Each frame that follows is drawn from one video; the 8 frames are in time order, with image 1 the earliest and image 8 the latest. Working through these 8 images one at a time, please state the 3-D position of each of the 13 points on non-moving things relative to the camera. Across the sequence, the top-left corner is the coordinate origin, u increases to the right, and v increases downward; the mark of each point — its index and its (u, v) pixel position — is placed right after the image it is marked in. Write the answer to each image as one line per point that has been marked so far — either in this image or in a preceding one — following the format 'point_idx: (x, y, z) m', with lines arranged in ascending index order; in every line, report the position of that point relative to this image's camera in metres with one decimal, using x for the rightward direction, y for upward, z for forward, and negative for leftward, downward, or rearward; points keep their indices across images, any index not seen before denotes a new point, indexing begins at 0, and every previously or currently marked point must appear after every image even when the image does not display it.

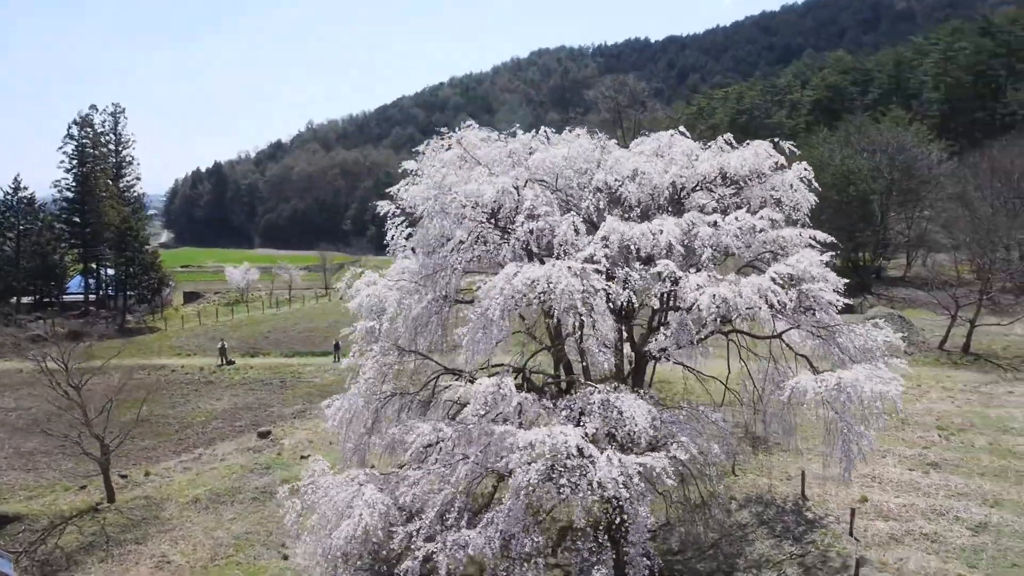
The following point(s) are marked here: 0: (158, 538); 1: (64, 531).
0: (-6.5, -4.6, +13.7) m
1: (-8.2, -4.5, +13.9) m
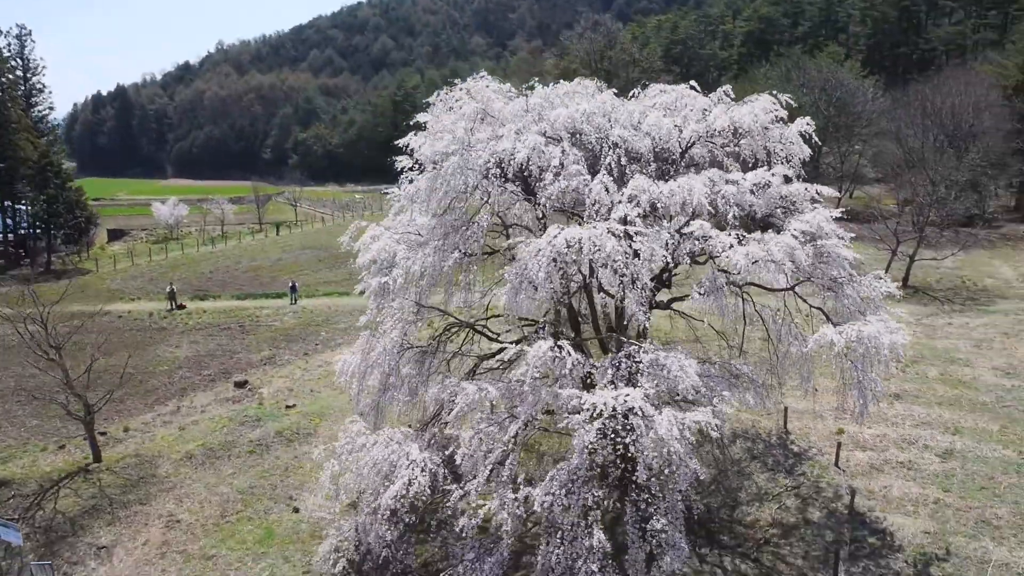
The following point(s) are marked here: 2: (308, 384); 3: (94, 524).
0: (-6.3, -3.8, +13.5) m
1: (-8.1, -3.8, +13.5) m
2: (-5.4, -2.5, +19.5) m
3: (-7.0, -4.0, +12.6) m
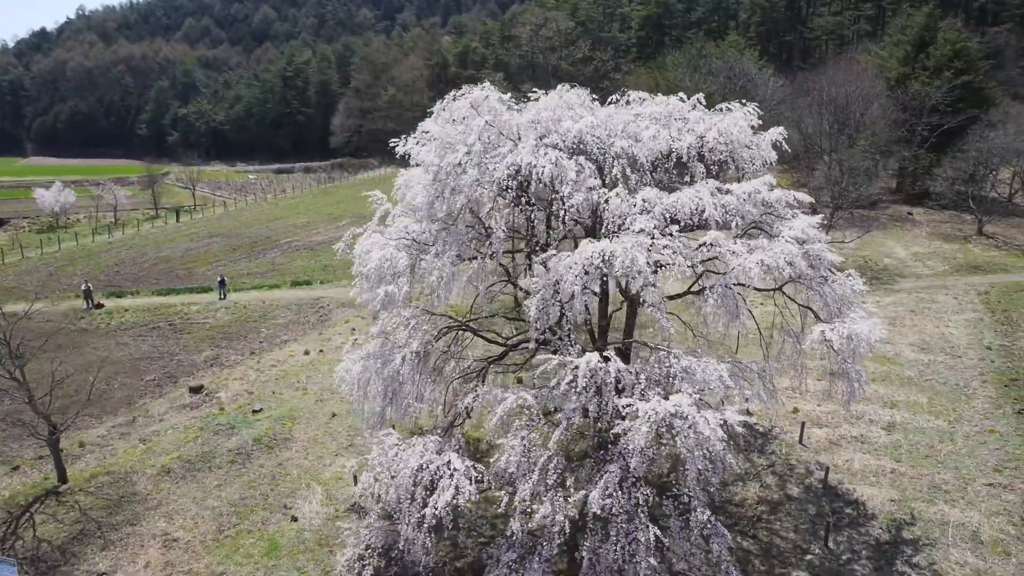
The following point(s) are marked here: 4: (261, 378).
0: (-6.3, -4.0, +13.1) m
1: (-8.1, -4.0, +12.8) m
2: (-6.3, -2.5, +19.1) m
3: (-6.8, -4.3, +12.0) m
4: (-6.6, -2.4, +19.7) m
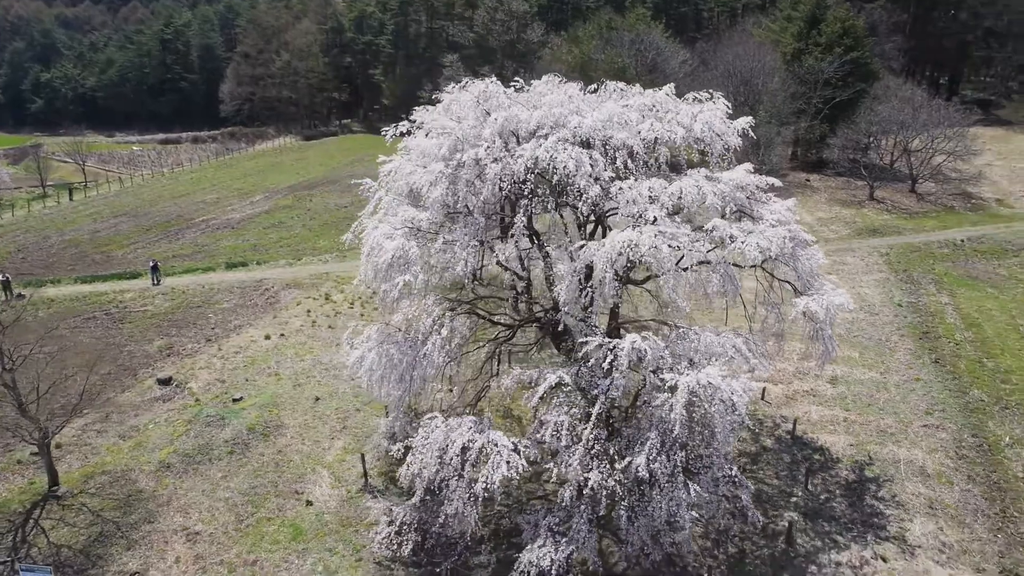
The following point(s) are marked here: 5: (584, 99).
0: (-6.1, -3.9, +13.1) m
1: (-7.8, -4.0, +12.6) m
2: (-7.0, -2.2, +19.0) m
3: (-6.4, -4.3, +12.0) m
4: (-7.4, -2.0, +19.5) m
5: (+1.4, +3.4, +13.4) m
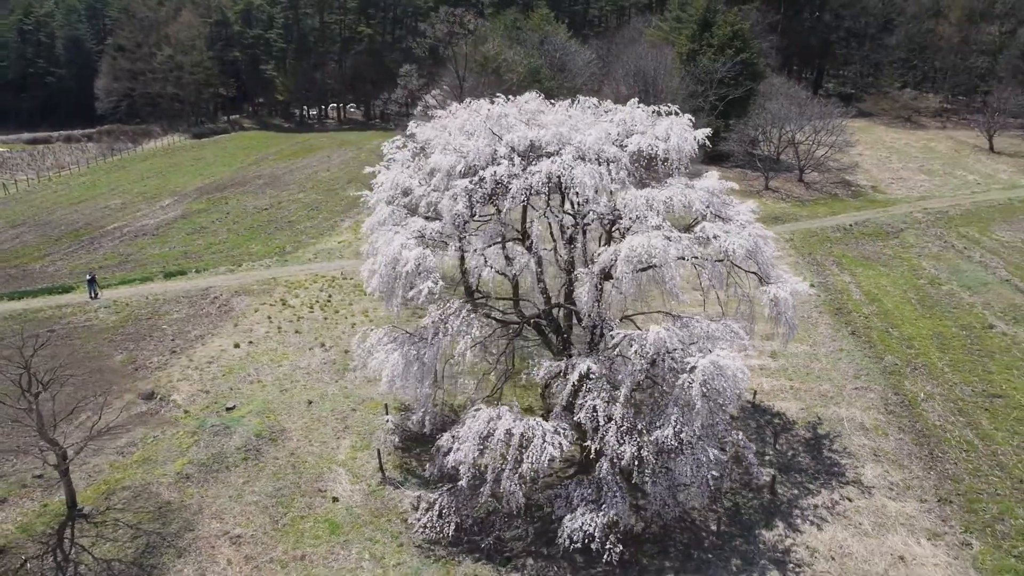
0: (-5.7, -4.2, +13.6) m
1: (-7.3, -4.4, +12.8) m
2: (-7.6, -2.5, +19.2) m
3: (-5.8, -4.6, +12.5) m
4: (-8.1, -2.3, +19.7) m
5: (+1.3, +3.4, +14.9) m
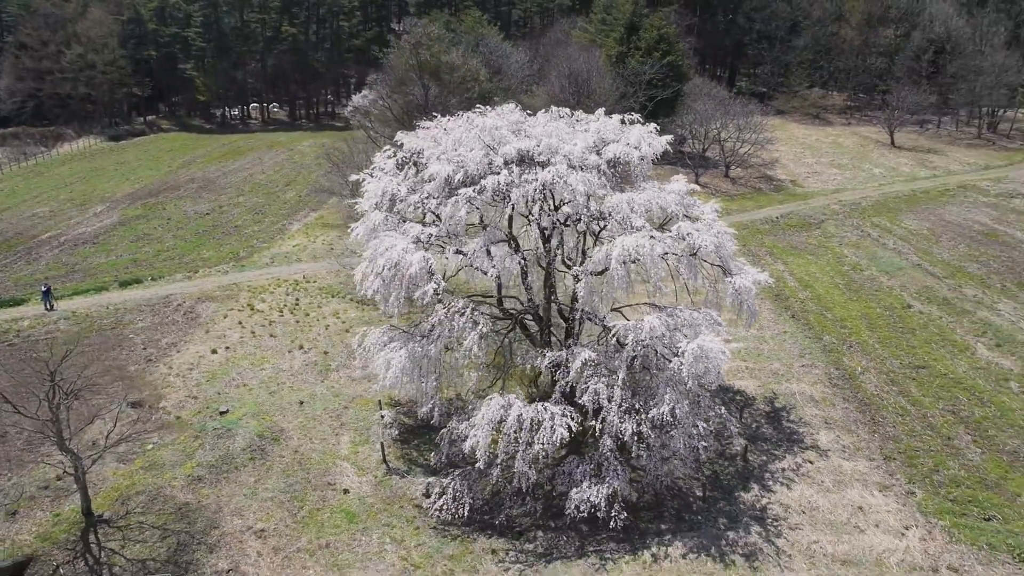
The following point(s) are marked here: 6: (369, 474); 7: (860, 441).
0: (-5.5, -4.4, +14.3) m
1: (-7.0, -4.6, +13.3) m
2: (-8.1, -2.7, +19.6) m
3: (-5.6, -4.7, +13.1) m
4: (-8.6, -2.5, +20.0) m
5: (+1.0, +3.5, +16.3) m
6: (-3.1, -4.0, +16.0) m
7: (+7.7, -3.4, +16.4) m
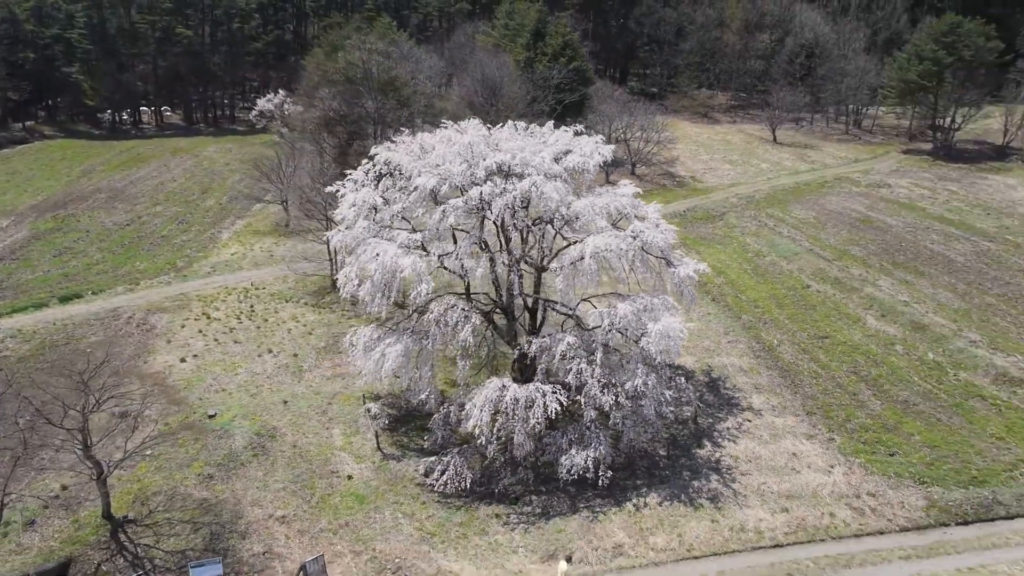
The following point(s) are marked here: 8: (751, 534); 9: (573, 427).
0: (-5.6, -4.6, +15.4) m
1: (-6.9, -4.9, +14.3) m
2: (-8.9, -3.0, +20.4) m
3: (-5.4, -4.9, +14.3) m
4: (-9.5, -2.9, +20.7) m
5: (+0.3, +3.6, +18.3) m
6: (-3.4, -4.1, +17.5) m
7: (+7.1, -3.0, +19.4) m
8: (+4.6, -4.8, +14.5) m
9: (+1.3, -3.1, +16.3) m
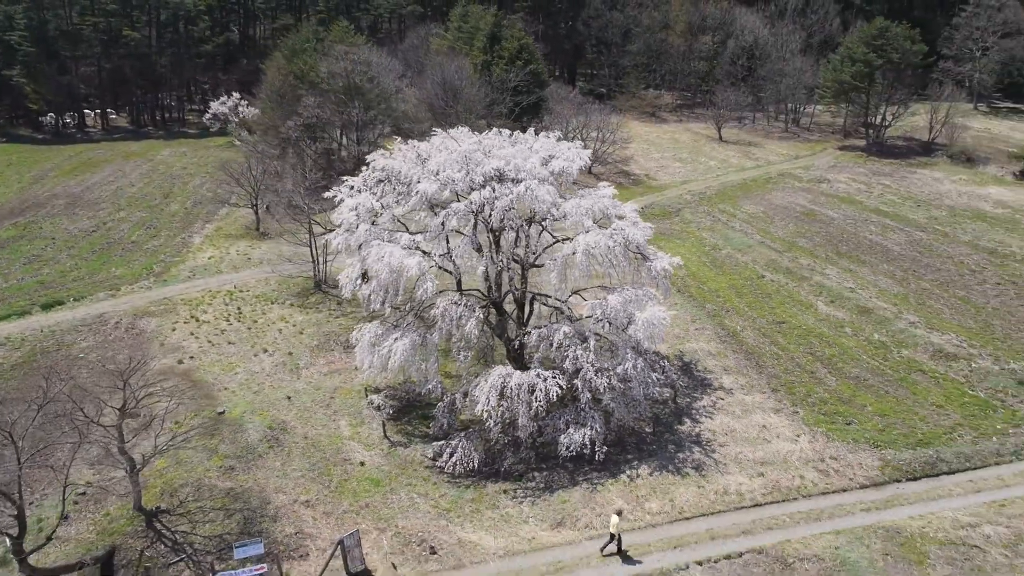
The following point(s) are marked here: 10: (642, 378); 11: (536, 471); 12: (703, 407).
0: (-5.4, -4.6, +16.5) m
1: (-6.6, -5.0, +15.3) m
2: (-9.2, -3.1, +21.2) m
3: (-5.2, -5.0, +15.5) m
4: (-9.8, -3.0, +21.5) m
5: (0.0, +3.7, +19.8) m
6: (-3.4, -4.1, +18.8) m
7: (+6.9, -2.7, +21.5) m
8: (+4.8, -4.6, +16.3) m
9: (+1.4, -2.9, +17.9) m
10: (+3.1, -2.2, +17.8) m
11: (+0.6, -4.4, +17.7) m
12: (+5.1, -3.2, +19.9) m
